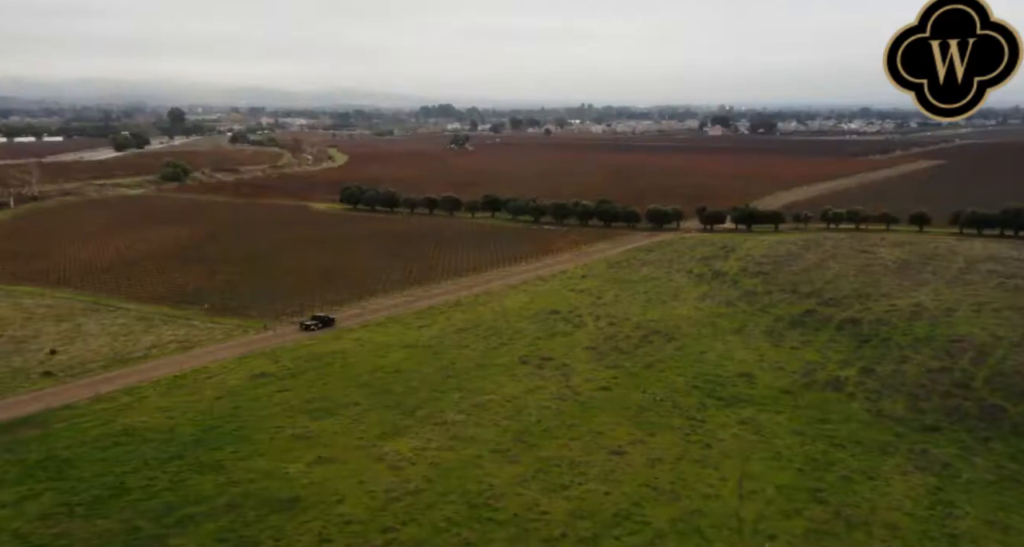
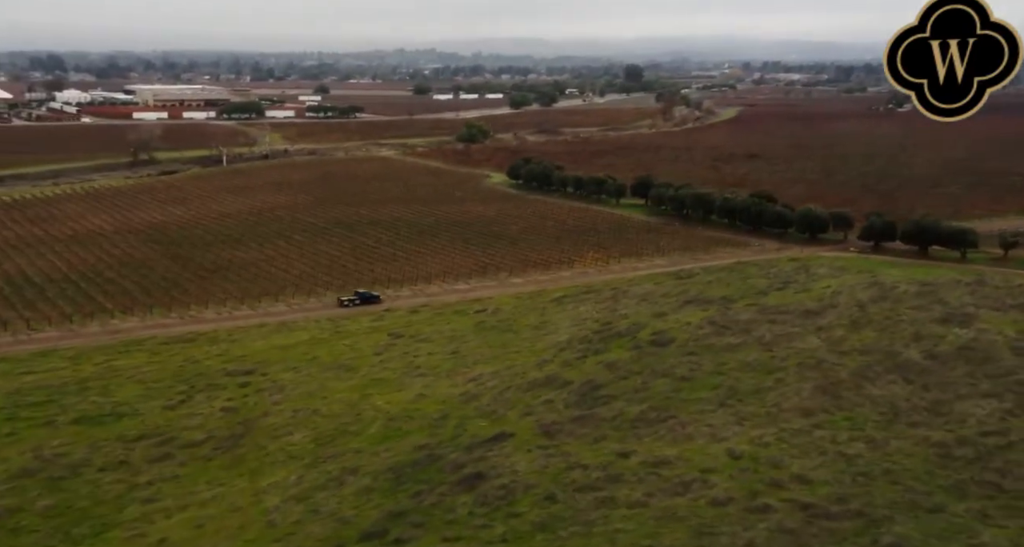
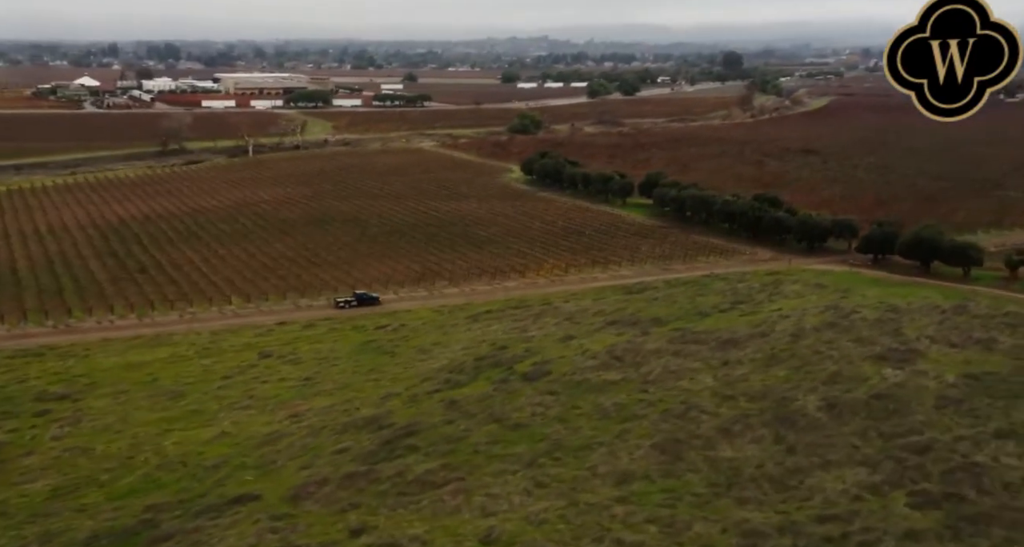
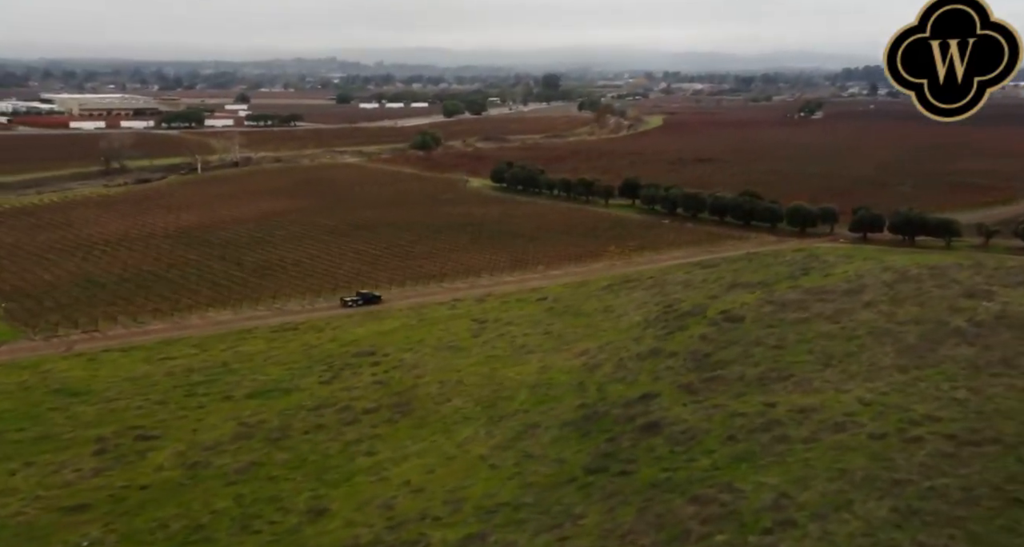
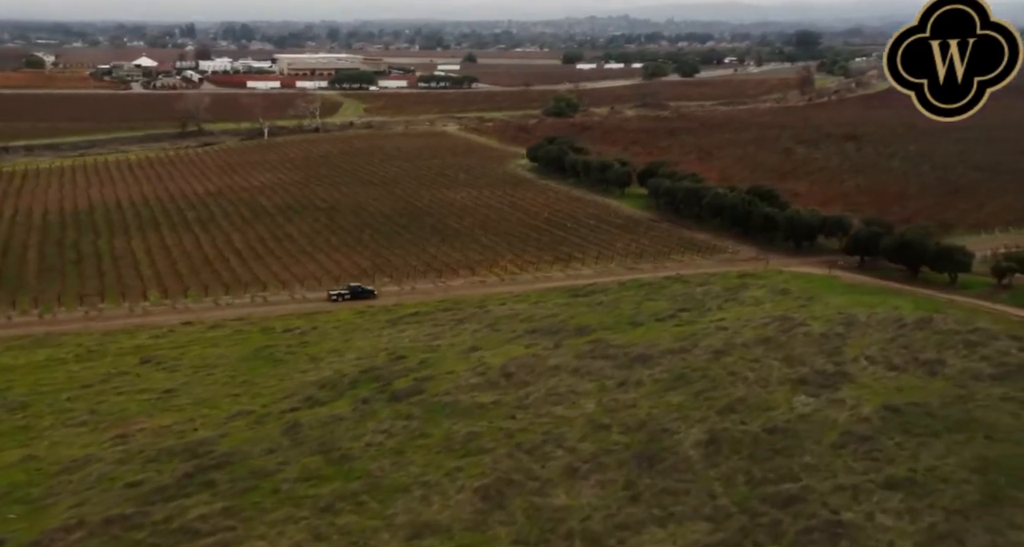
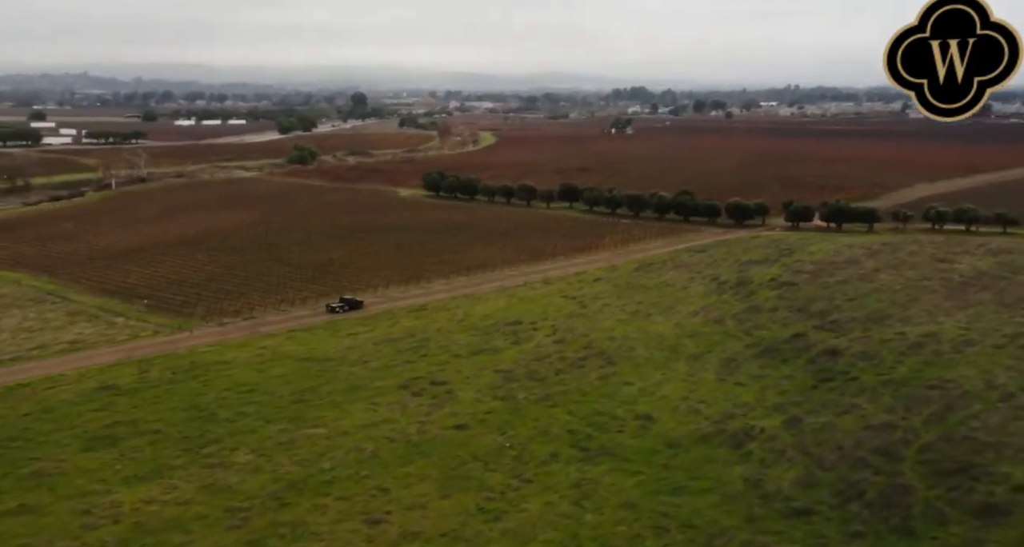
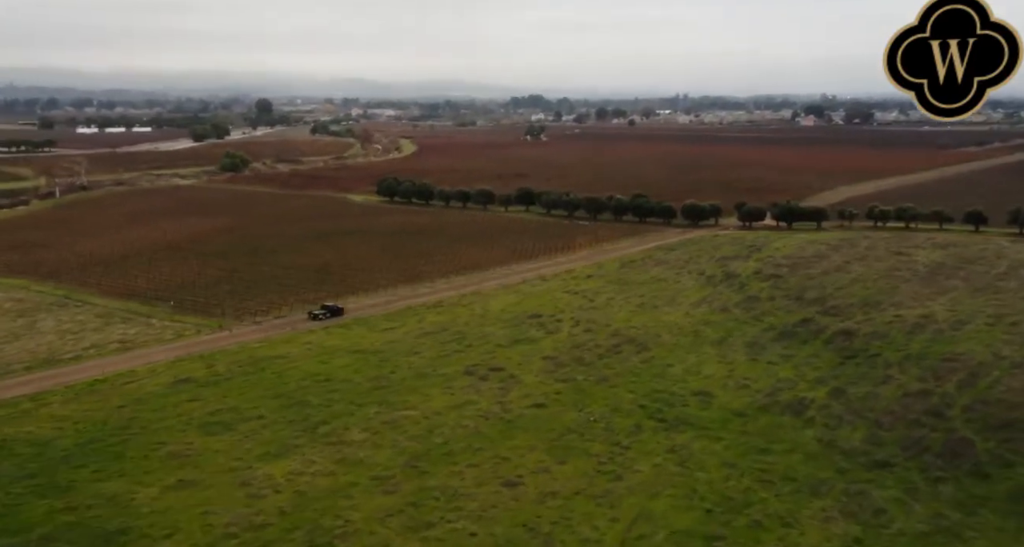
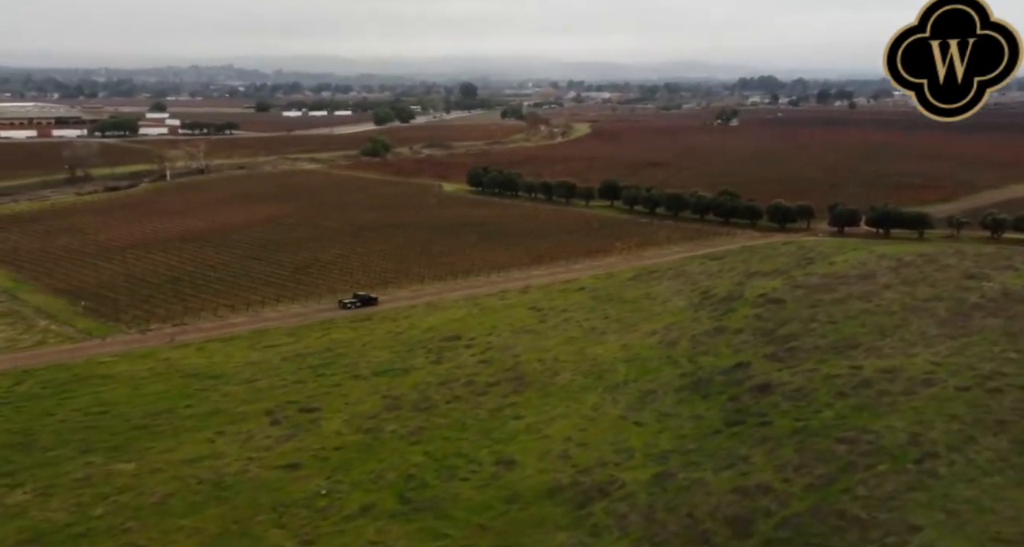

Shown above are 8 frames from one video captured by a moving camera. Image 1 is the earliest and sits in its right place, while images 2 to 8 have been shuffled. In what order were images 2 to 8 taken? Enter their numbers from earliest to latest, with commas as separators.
7, 6, 8, 4, 2, 3, 5
